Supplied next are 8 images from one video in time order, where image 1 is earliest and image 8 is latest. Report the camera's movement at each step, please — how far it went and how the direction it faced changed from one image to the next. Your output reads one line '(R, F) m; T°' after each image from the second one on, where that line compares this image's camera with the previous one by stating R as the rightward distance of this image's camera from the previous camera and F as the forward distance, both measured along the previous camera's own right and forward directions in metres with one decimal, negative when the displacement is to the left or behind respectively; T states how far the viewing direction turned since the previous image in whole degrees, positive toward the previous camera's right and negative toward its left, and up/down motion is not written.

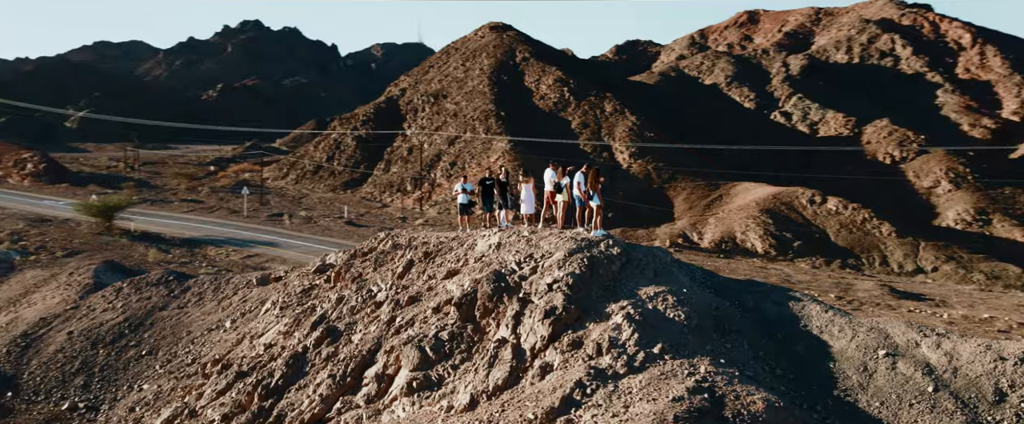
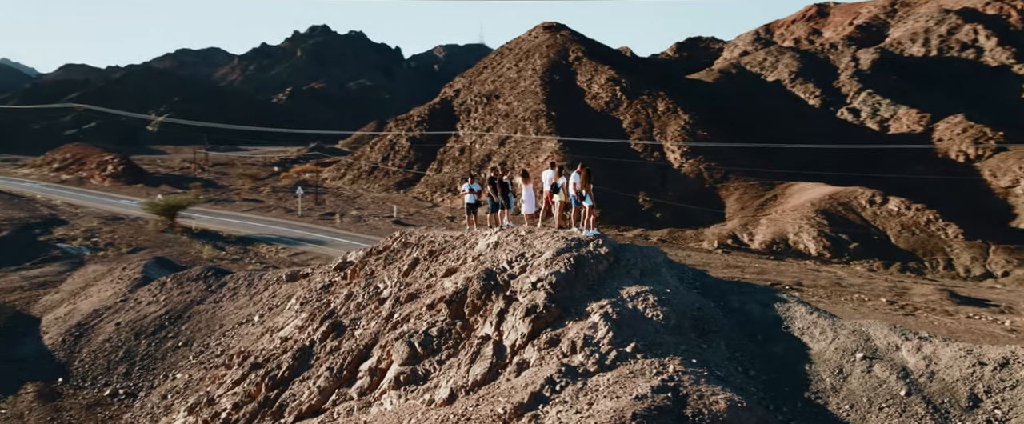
(+1.7, -0.3) m; -6°
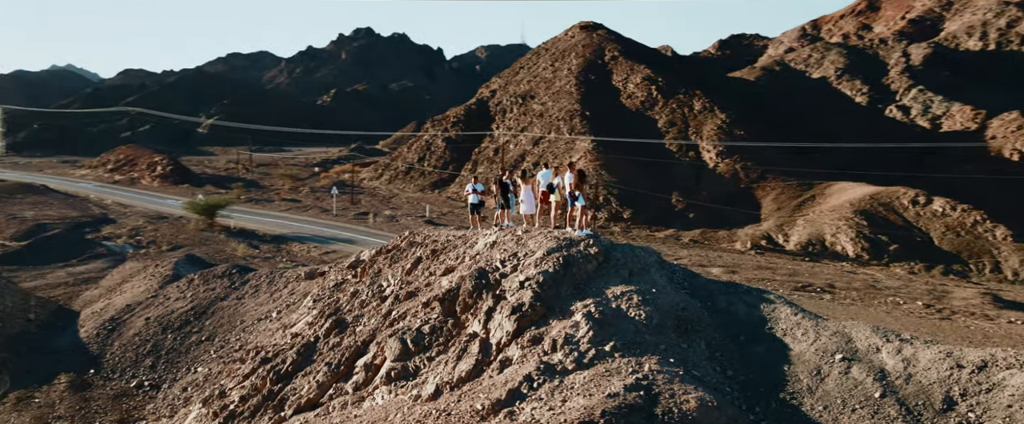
(+1.2, -0.2) m; -4°
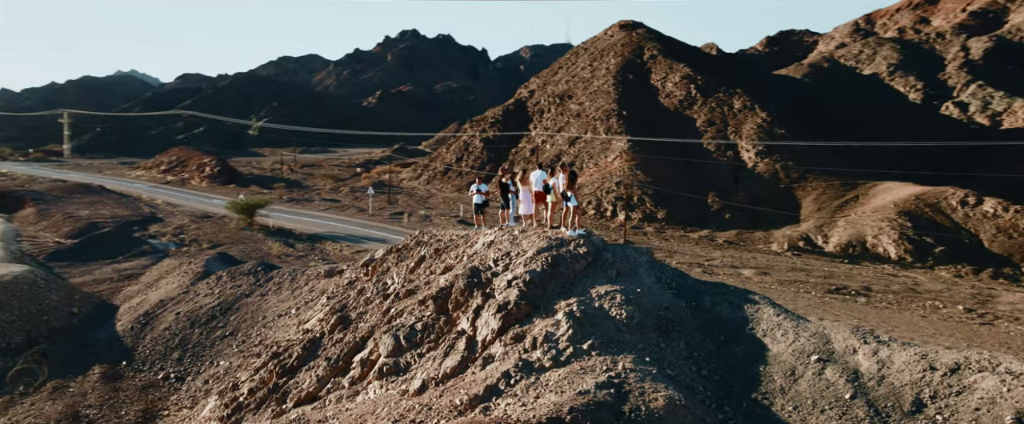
(+1.3, -0.2) m; -4°
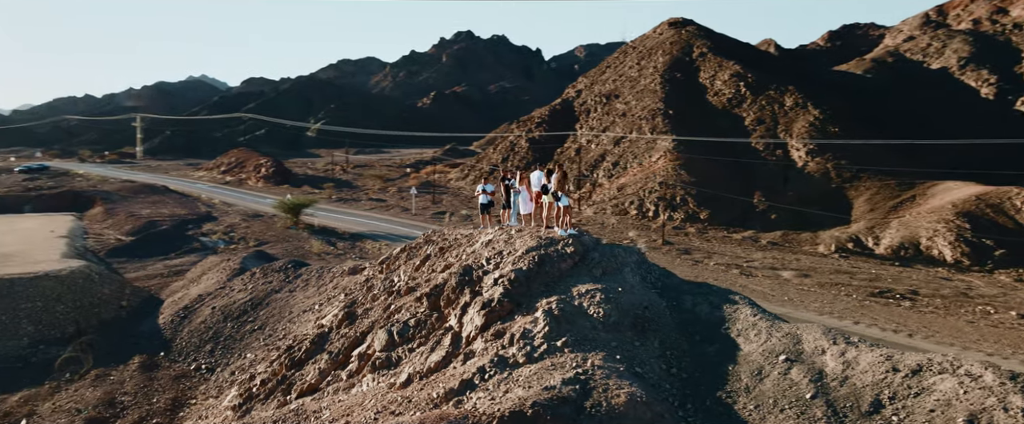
(+1.6, -0.1) m; -5°
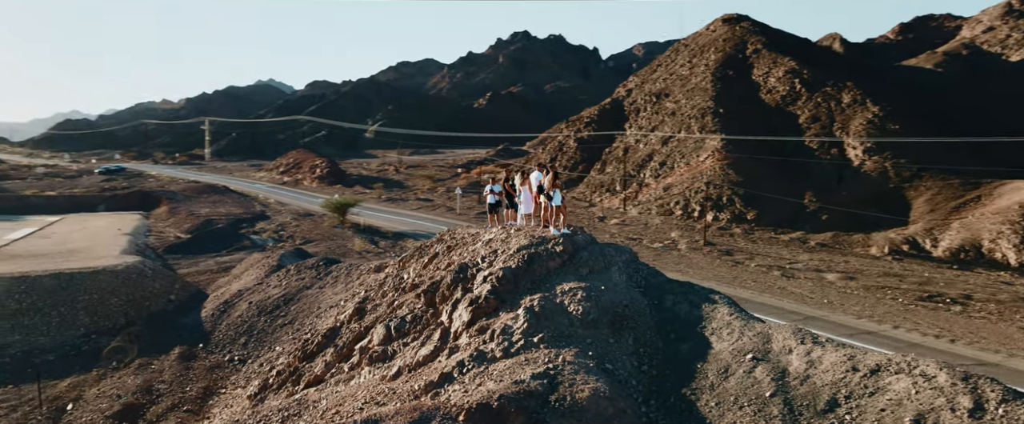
(+1.6, 0.0) m; -6°
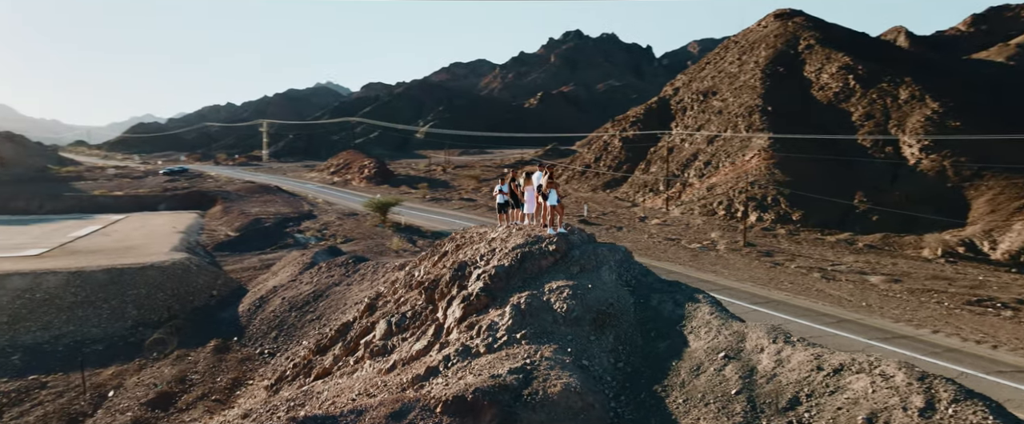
(+1.4, +0.1) m; -5°
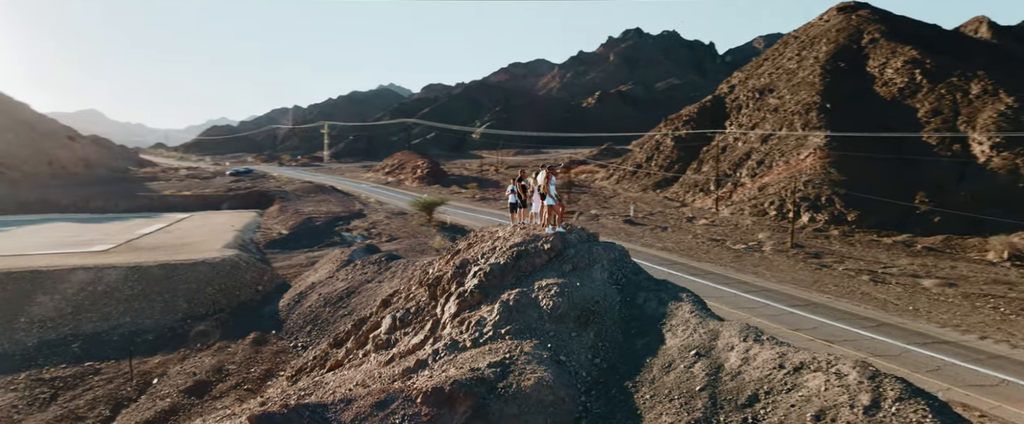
(+1.4, +0.2) m; -6°
